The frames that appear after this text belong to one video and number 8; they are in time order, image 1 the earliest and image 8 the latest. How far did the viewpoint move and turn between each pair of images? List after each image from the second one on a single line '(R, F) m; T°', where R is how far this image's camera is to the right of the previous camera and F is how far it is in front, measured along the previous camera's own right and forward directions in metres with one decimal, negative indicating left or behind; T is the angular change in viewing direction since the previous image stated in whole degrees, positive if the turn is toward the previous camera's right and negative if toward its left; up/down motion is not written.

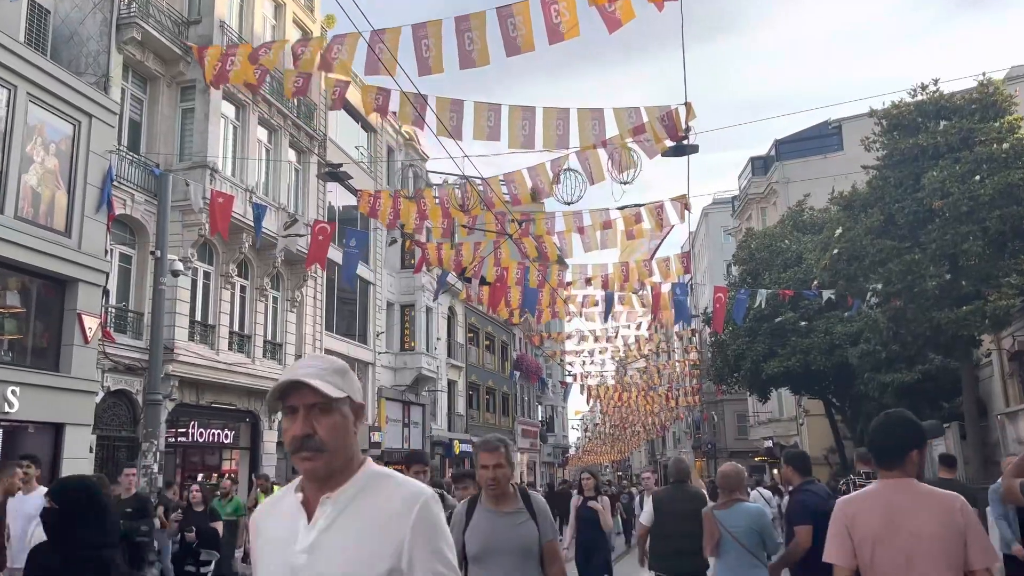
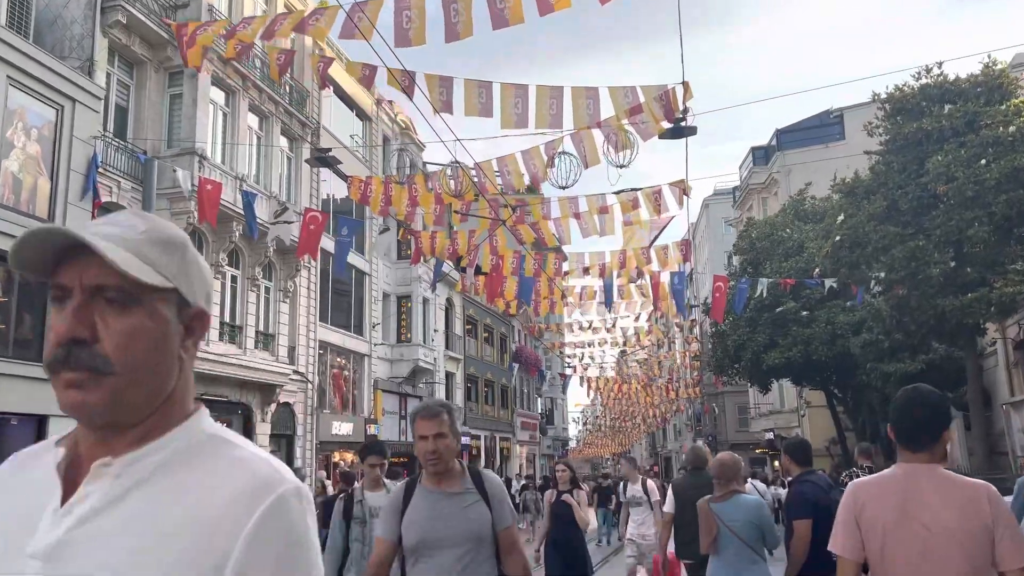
(+0.1, +0.4) m; 0°
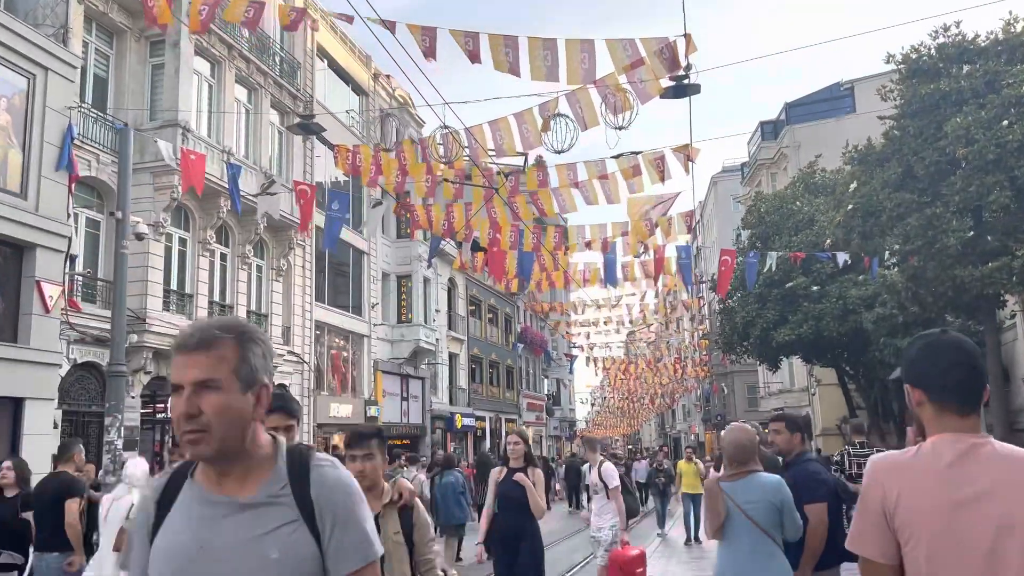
(+0.2, +0.7) m; -1°
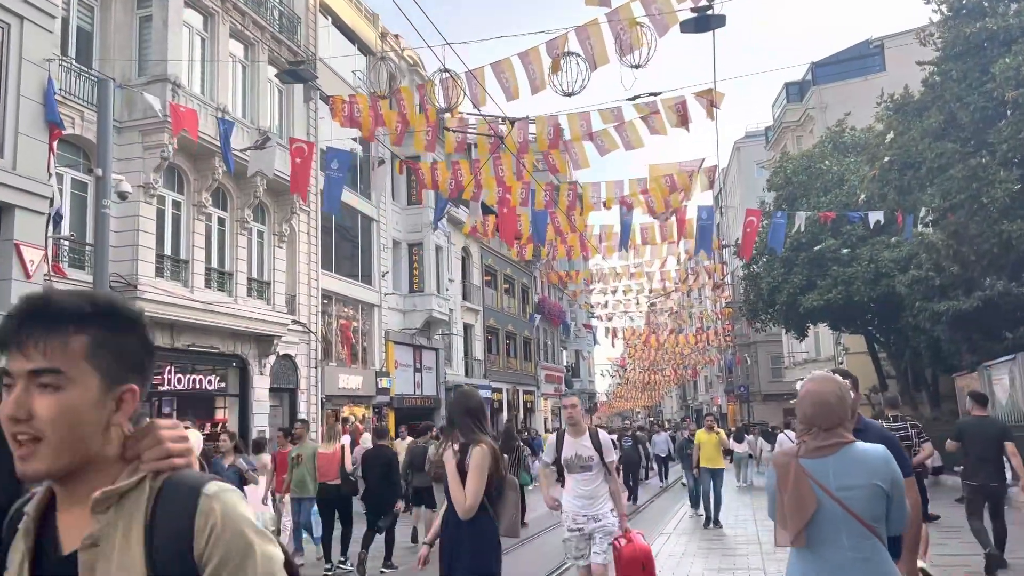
(+0.2, +1.0) m; -1°
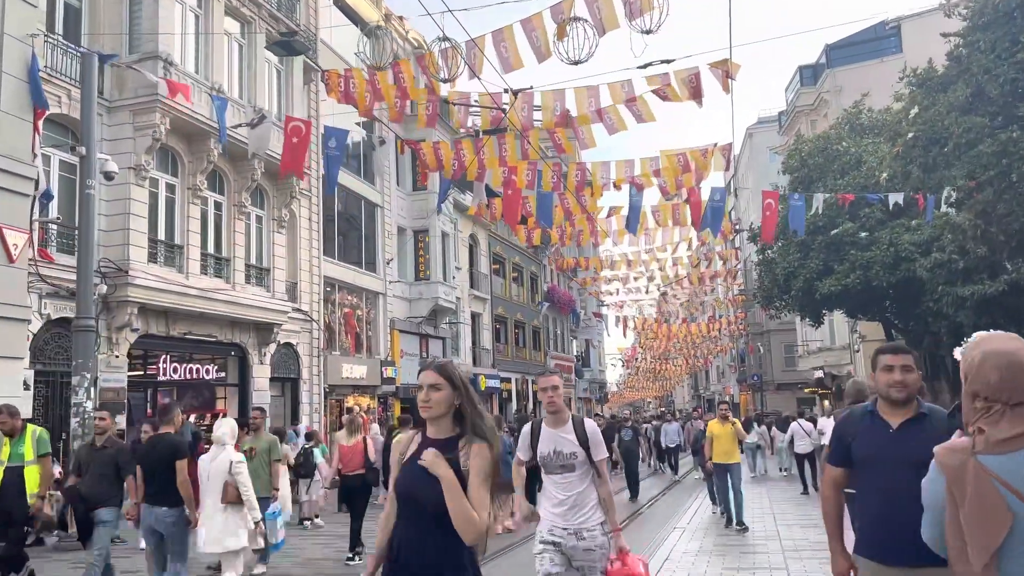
(+0.1, +0.7) m; -1°
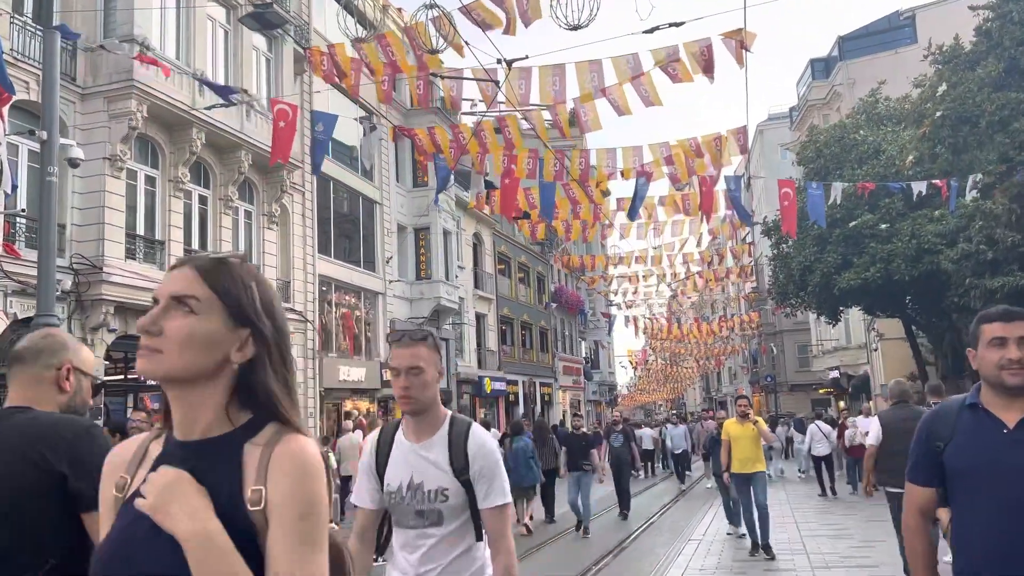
(+0.2, +1.0) m; -1°
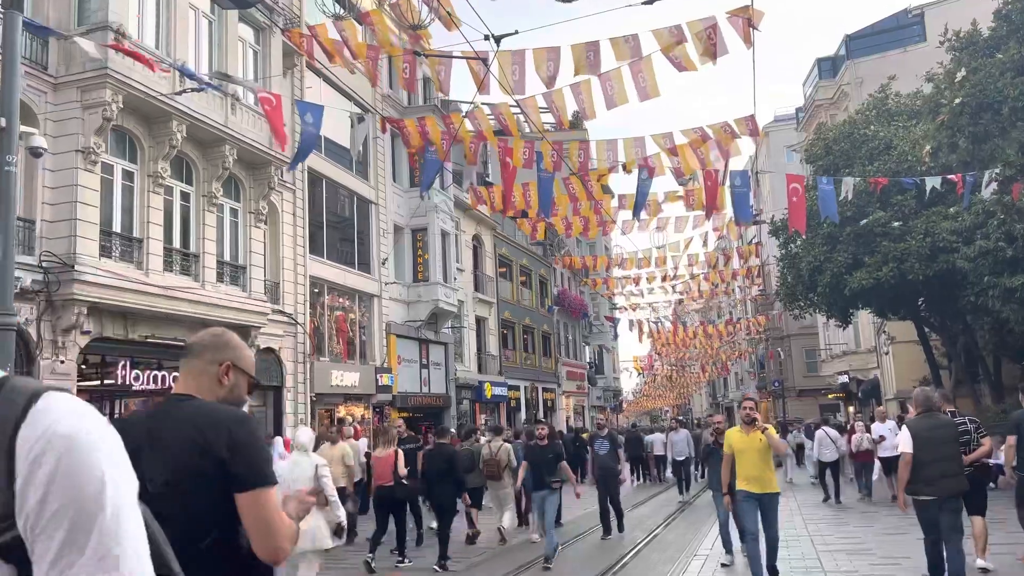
(+0.2, +0.8) m; 0°
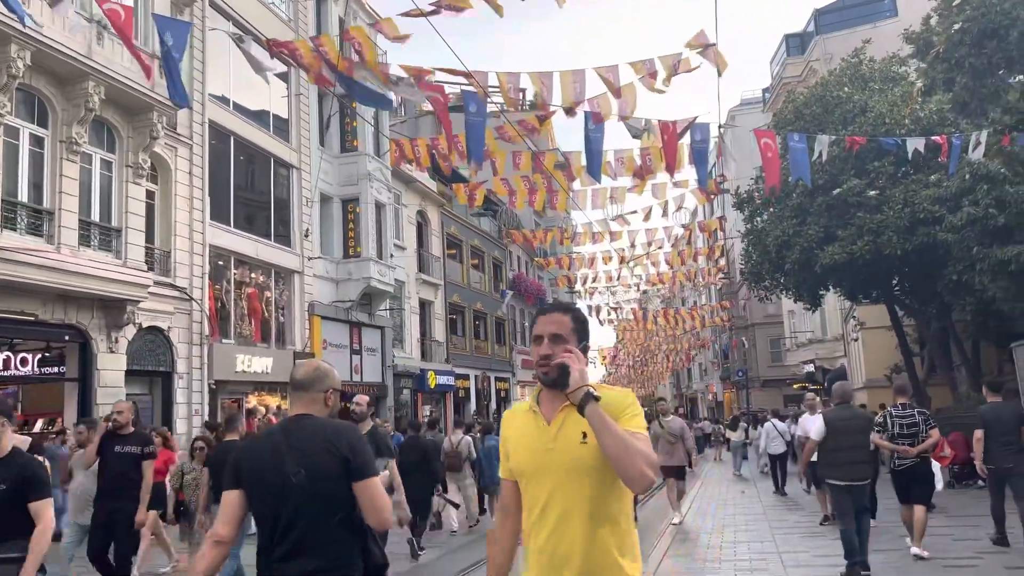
(+0.8, +2.5) m; +2°
